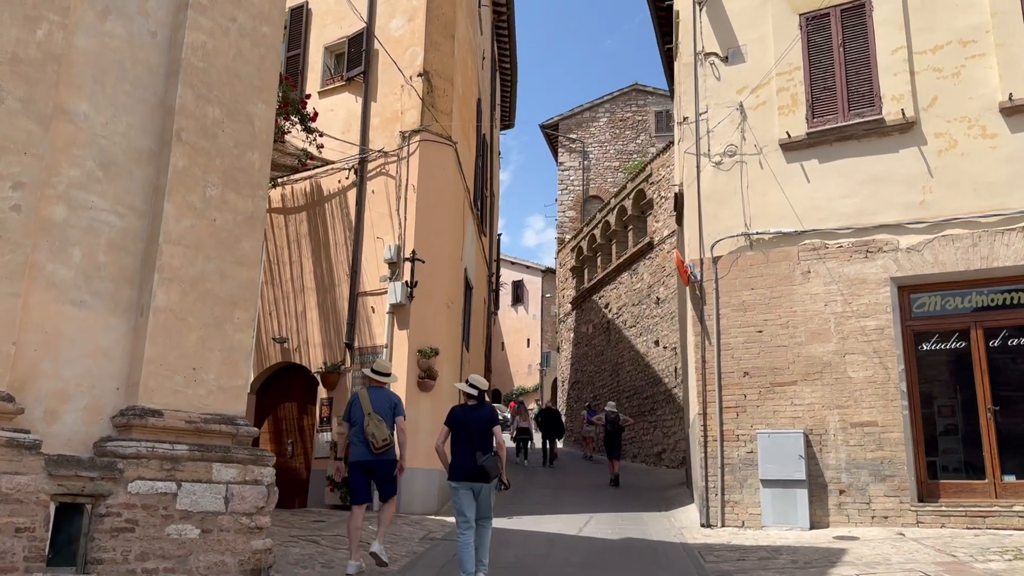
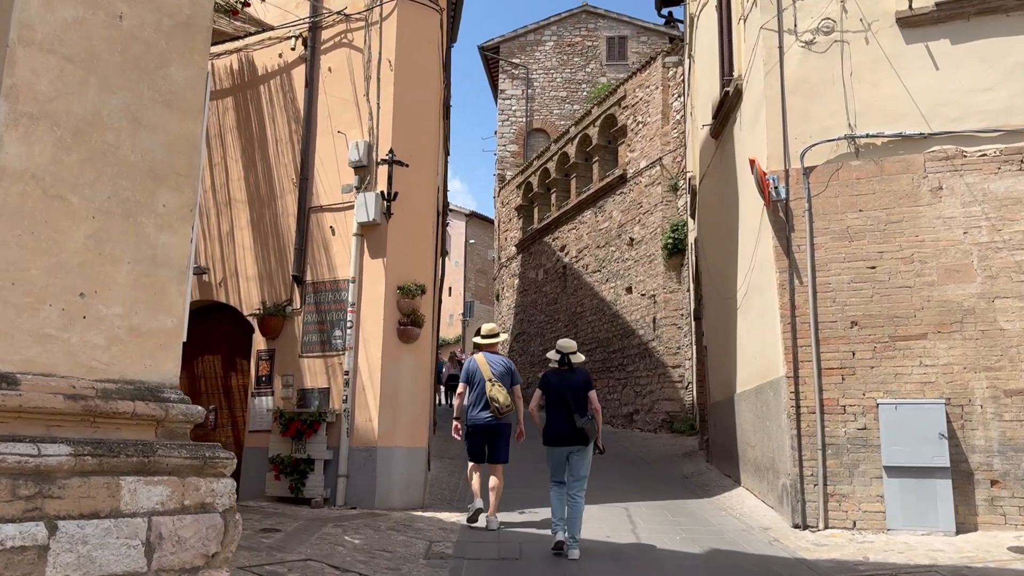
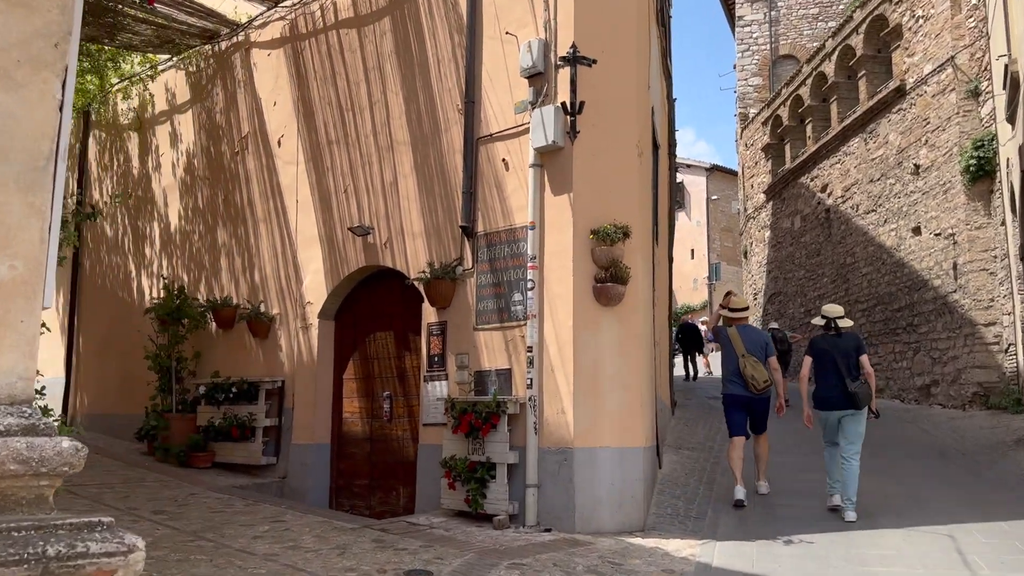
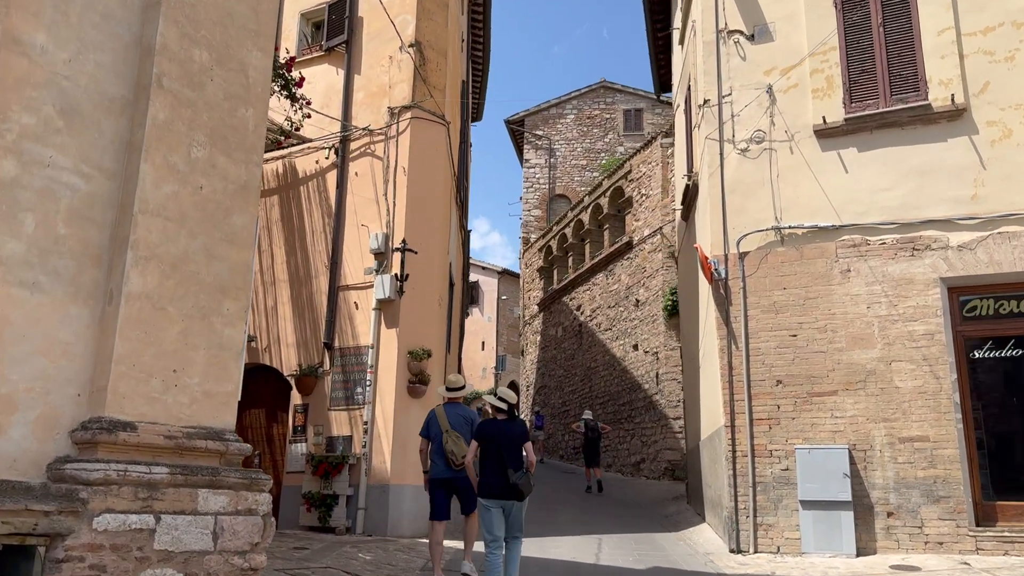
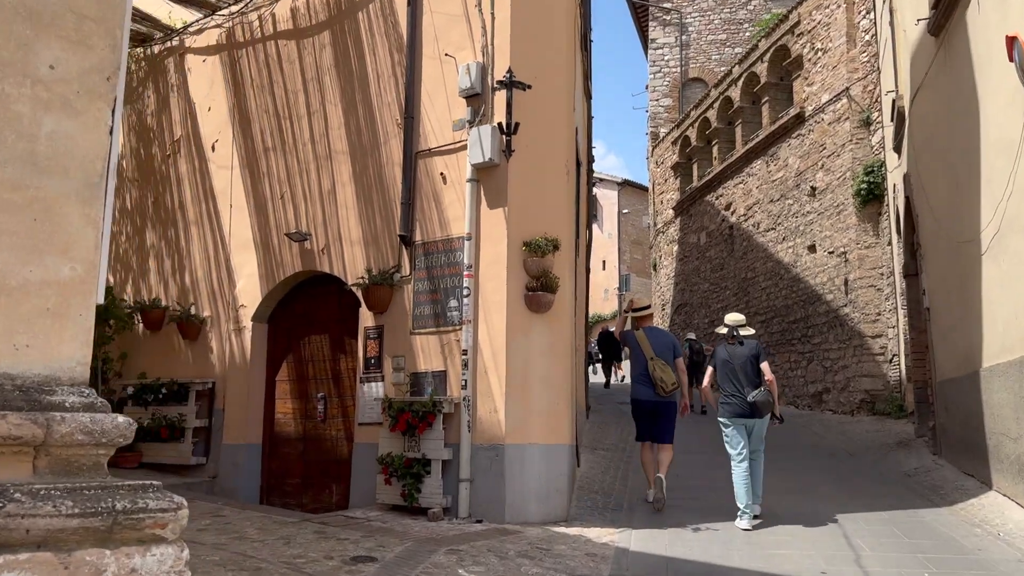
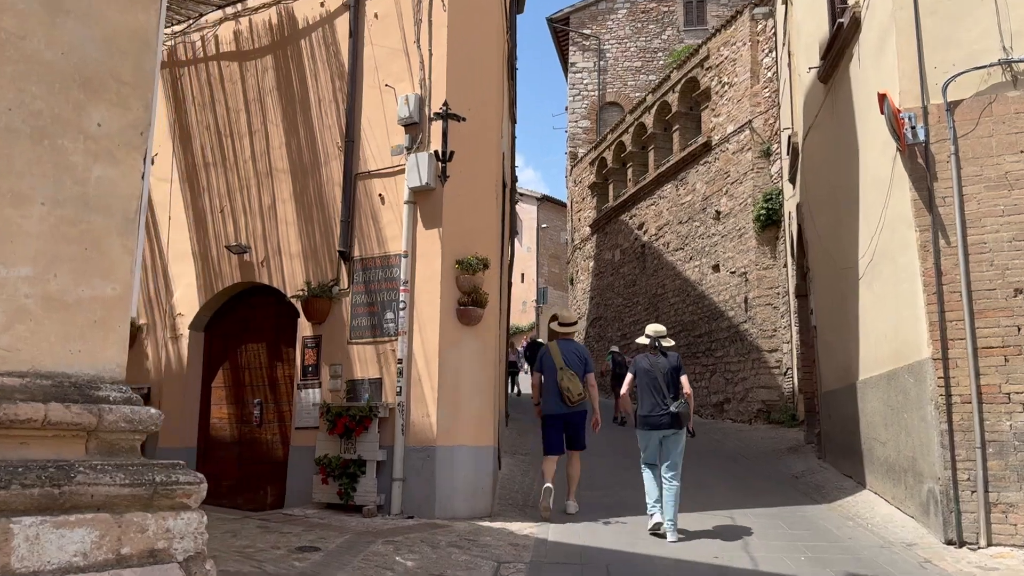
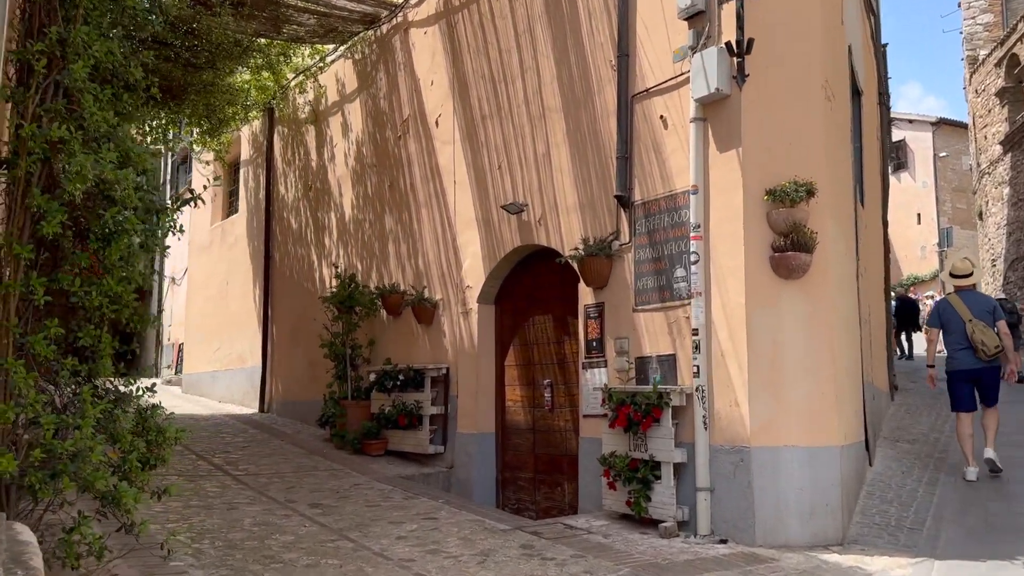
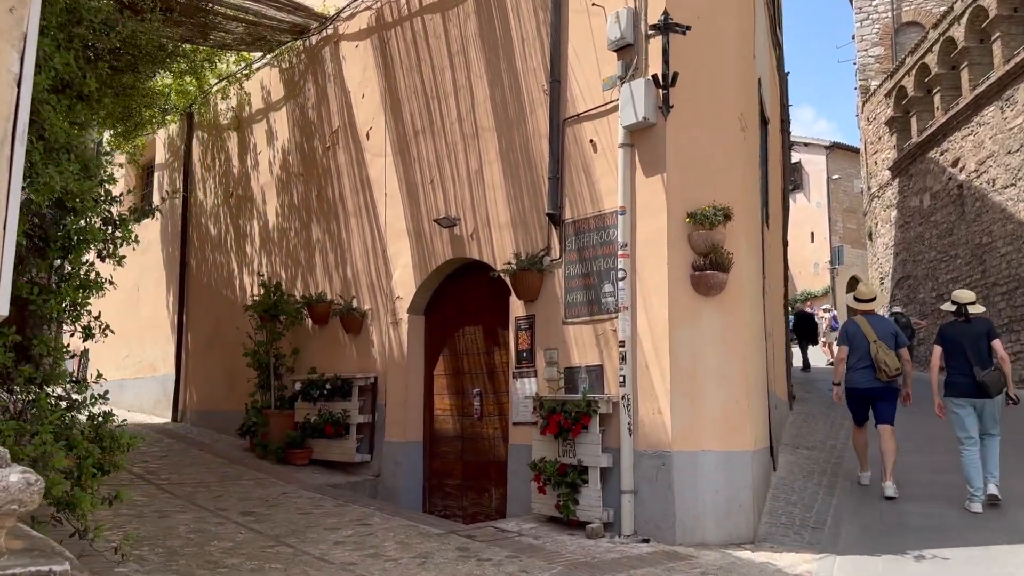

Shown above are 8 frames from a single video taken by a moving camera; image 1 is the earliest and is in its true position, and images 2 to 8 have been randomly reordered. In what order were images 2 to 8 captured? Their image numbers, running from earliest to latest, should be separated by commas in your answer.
4, 2, 6, 5, 3, 8, 7
